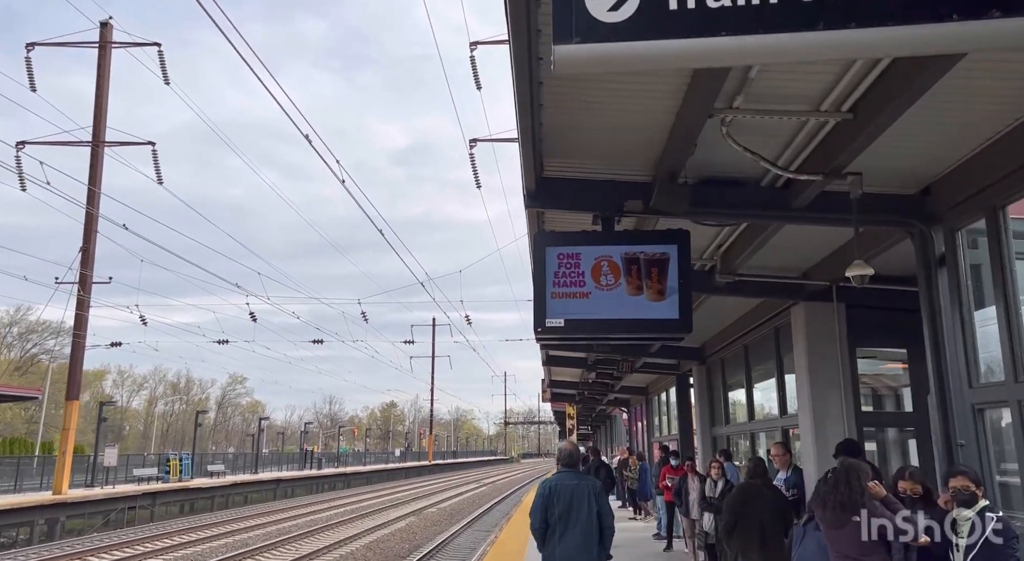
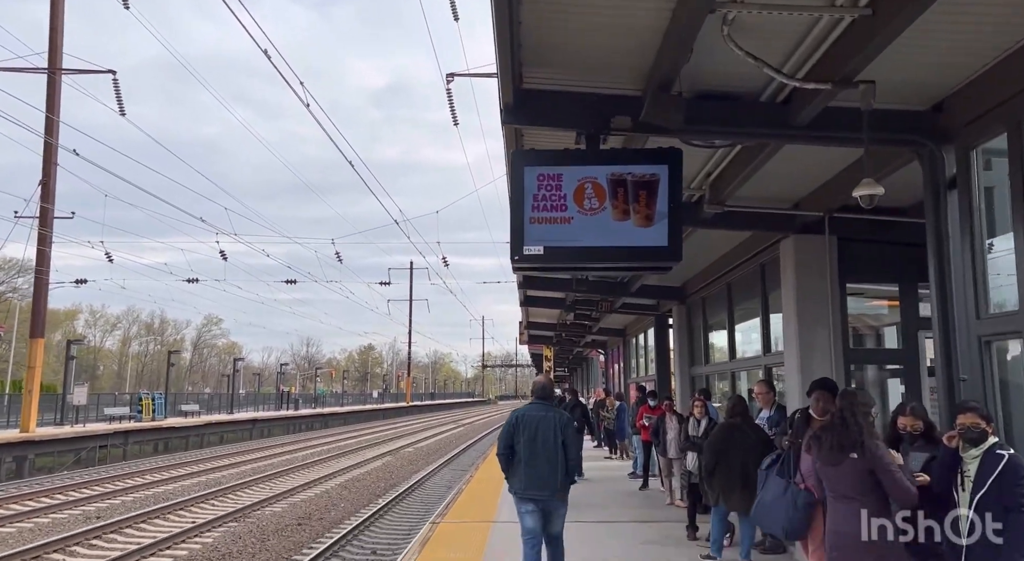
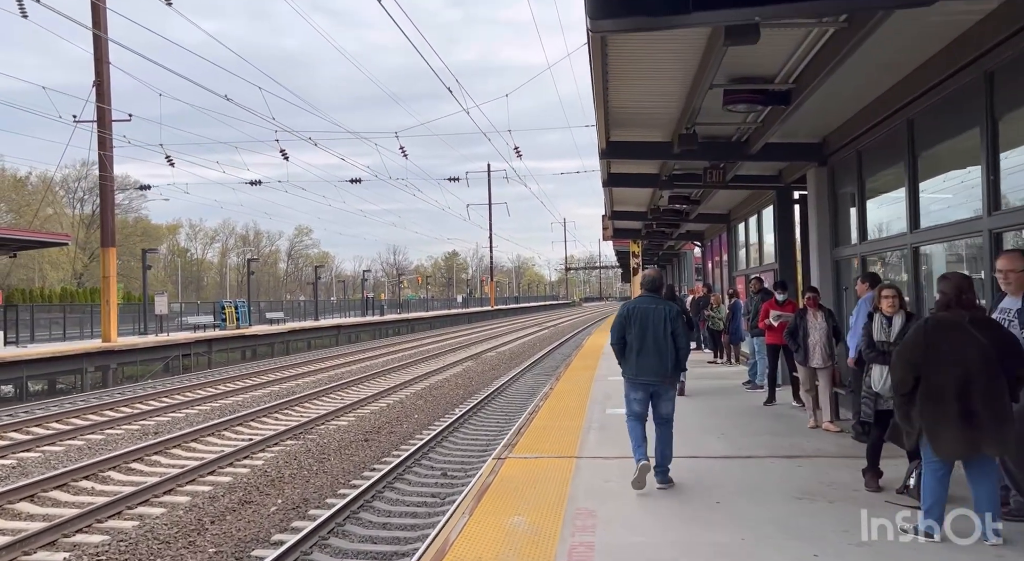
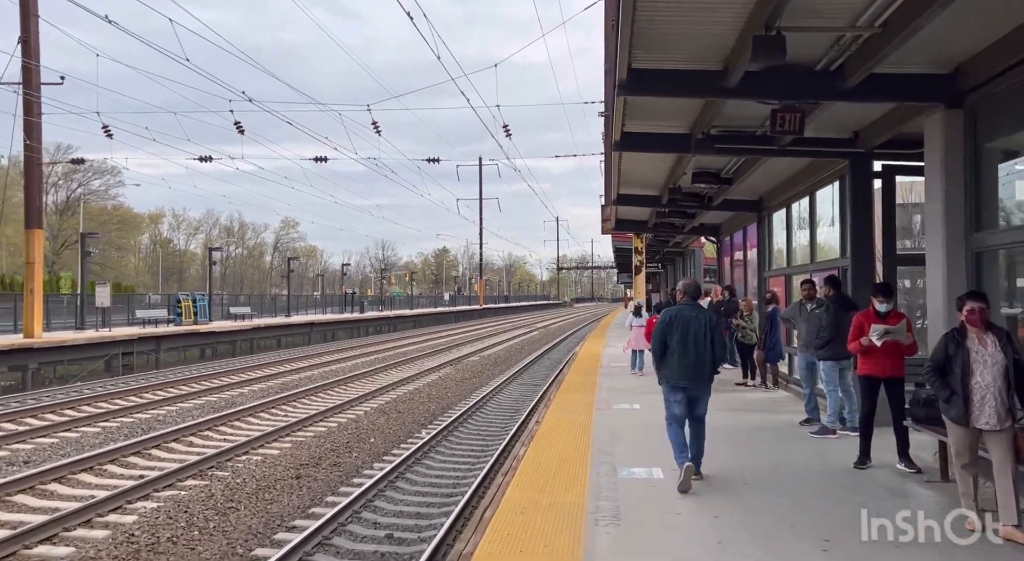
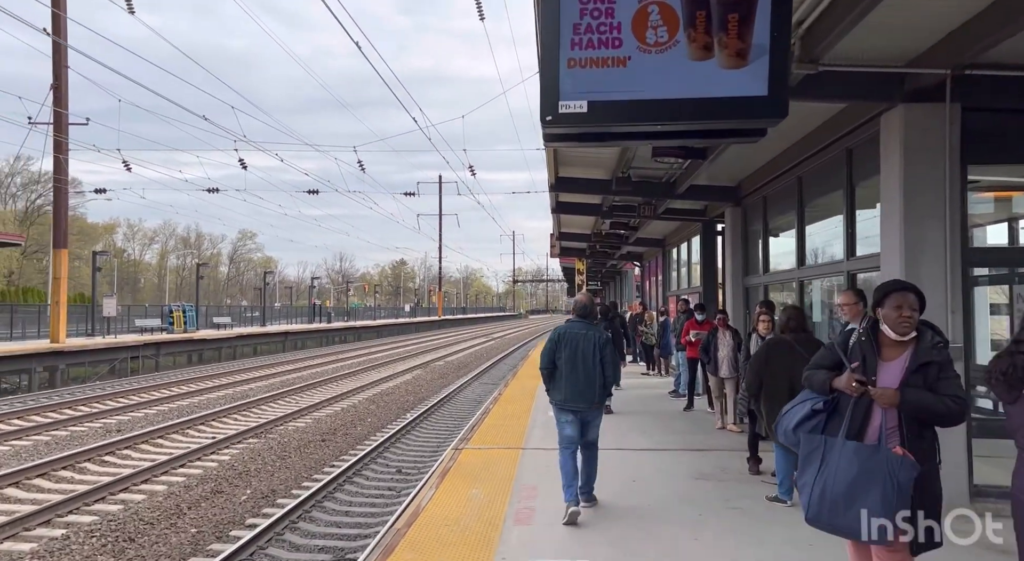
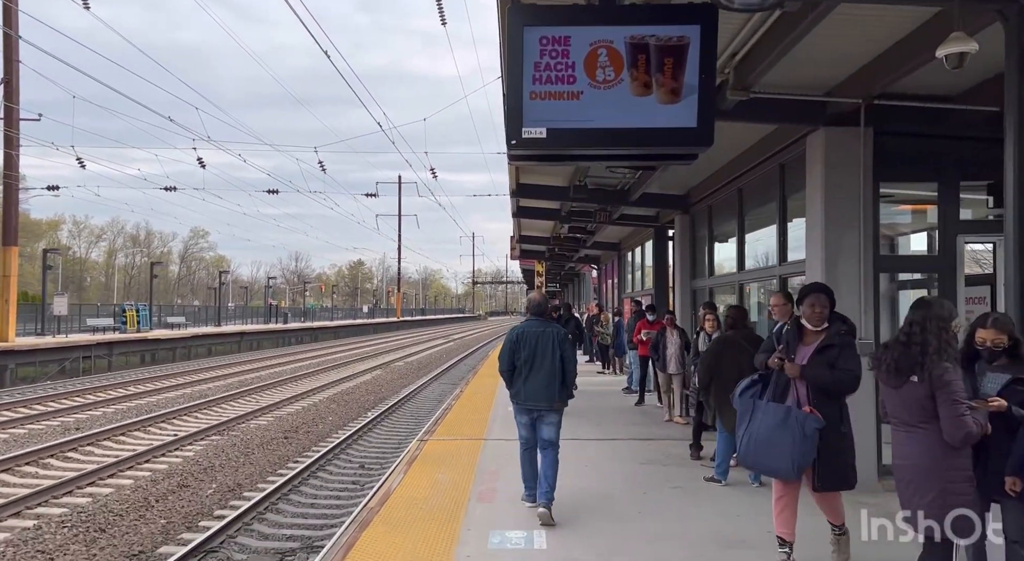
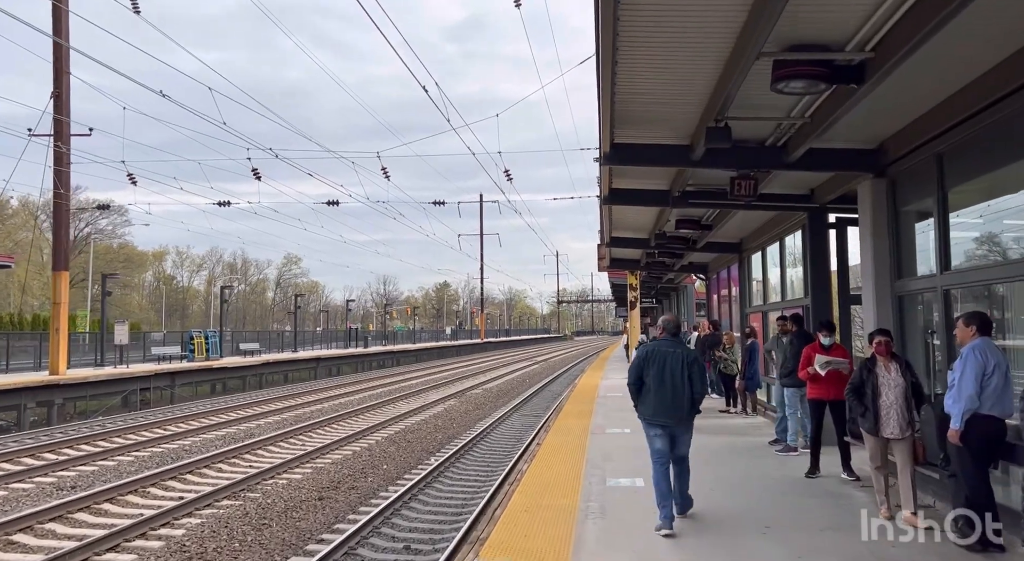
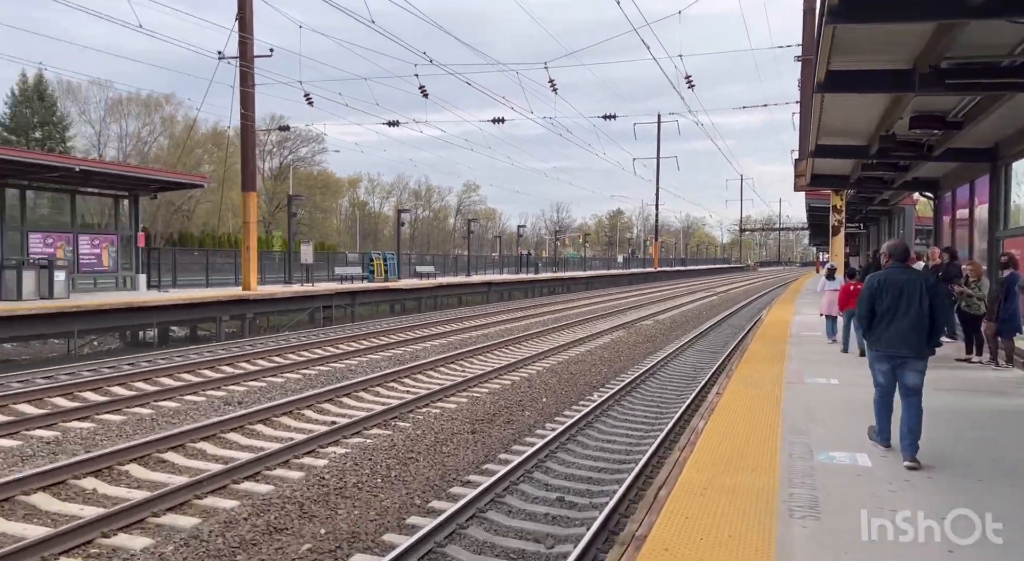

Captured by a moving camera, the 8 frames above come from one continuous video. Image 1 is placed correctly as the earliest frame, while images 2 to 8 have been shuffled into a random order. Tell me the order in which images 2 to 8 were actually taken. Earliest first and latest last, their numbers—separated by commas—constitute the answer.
2, 6, 5, 3, 7, 4, 8
